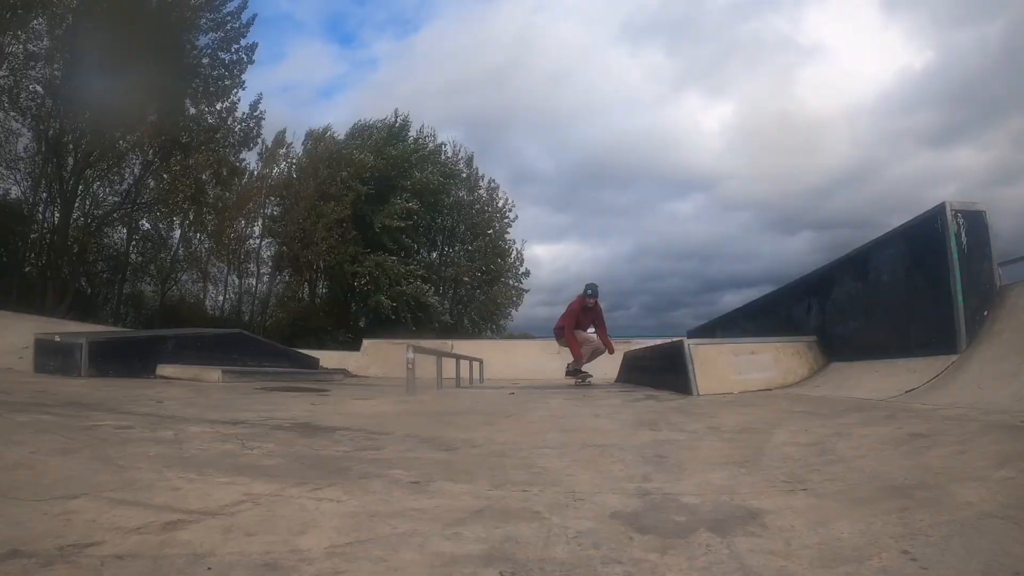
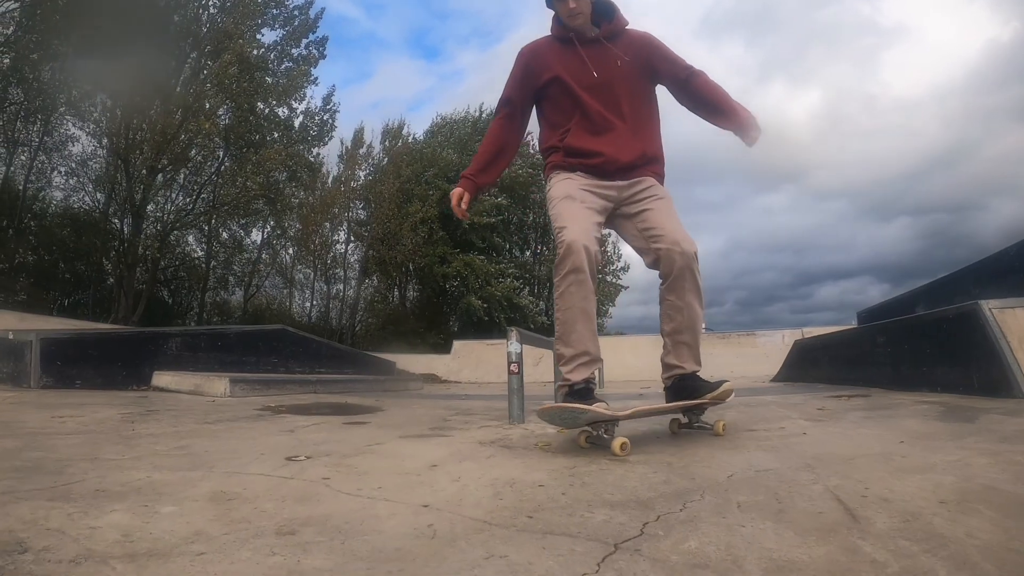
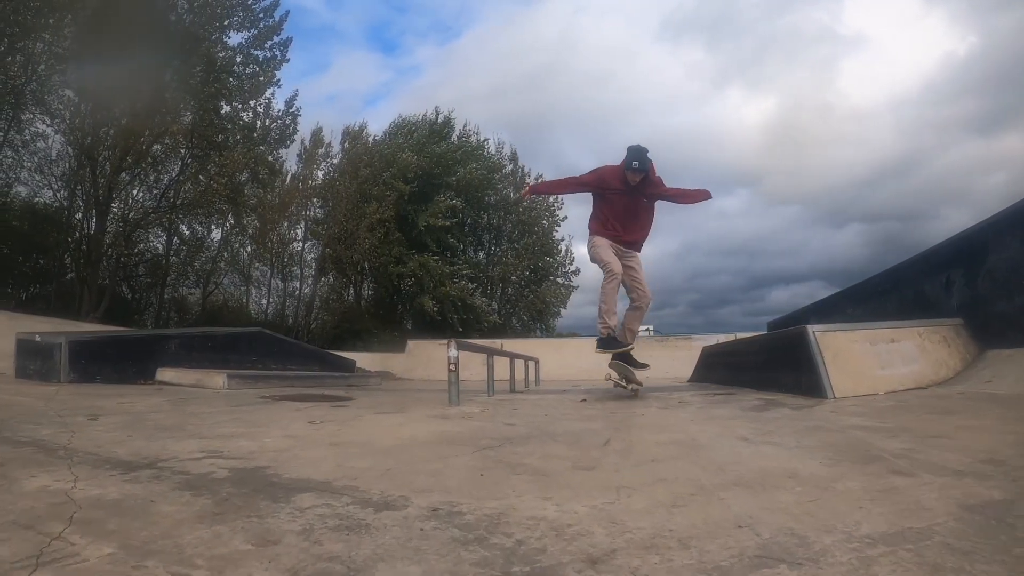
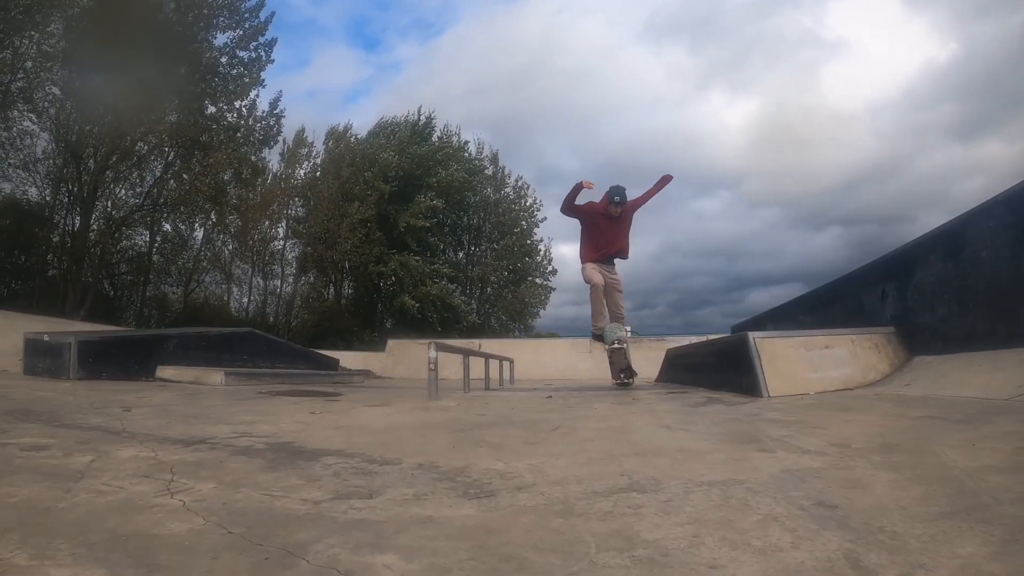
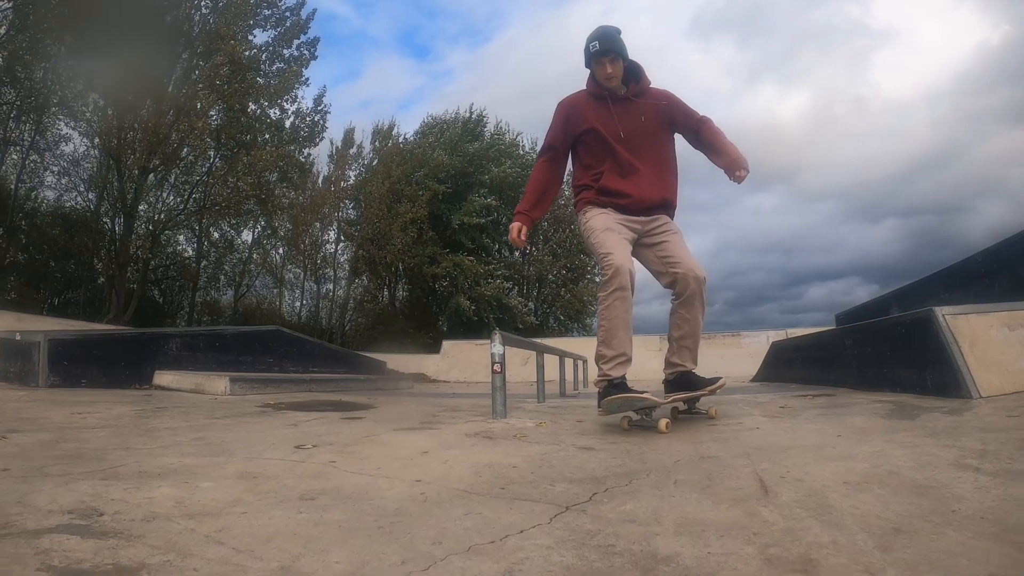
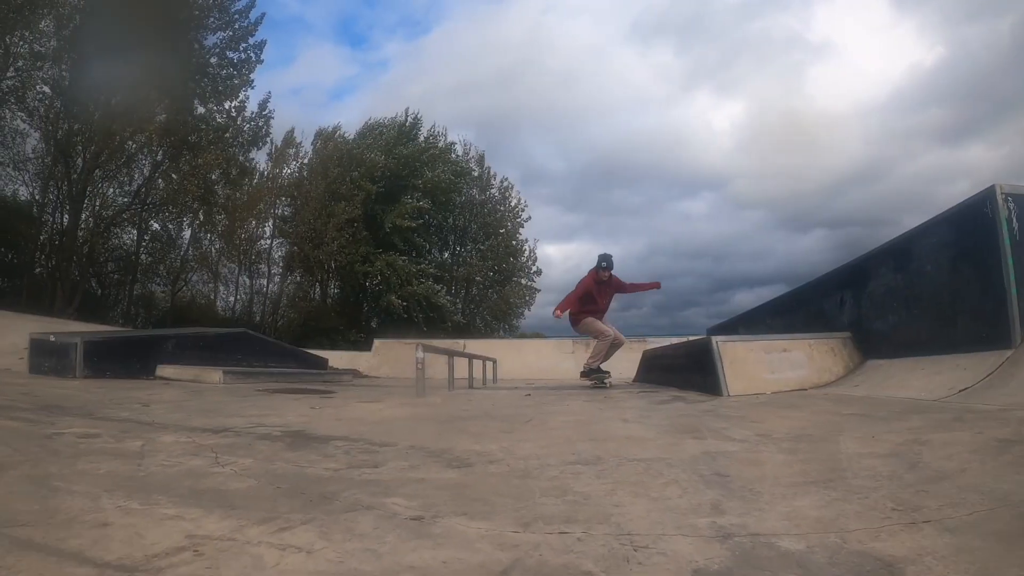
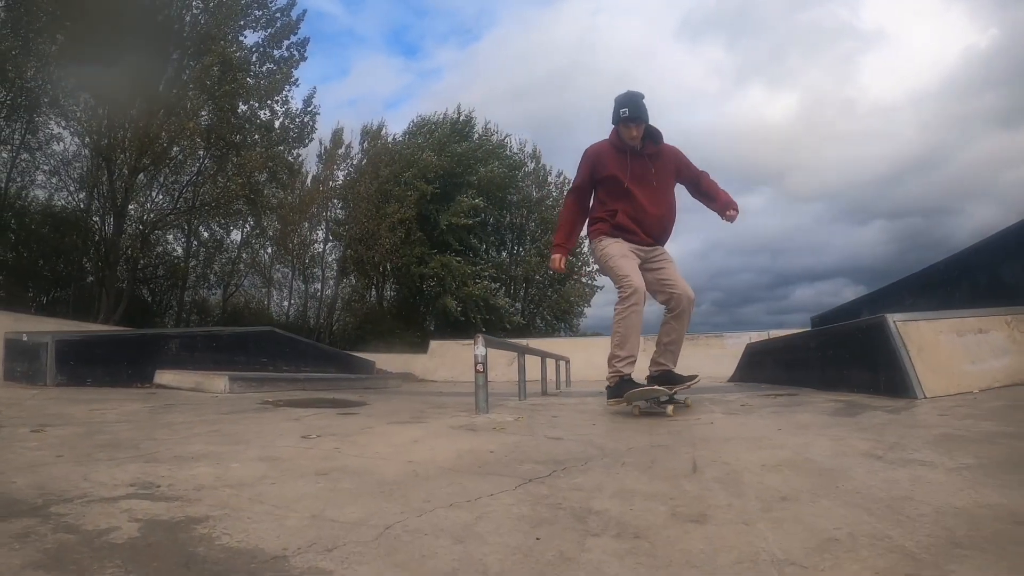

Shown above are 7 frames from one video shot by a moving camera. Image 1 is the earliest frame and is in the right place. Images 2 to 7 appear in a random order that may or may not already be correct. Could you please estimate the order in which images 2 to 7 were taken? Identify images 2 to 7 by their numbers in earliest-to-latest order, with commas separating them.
6, 4, 3, 7, 5, 2
